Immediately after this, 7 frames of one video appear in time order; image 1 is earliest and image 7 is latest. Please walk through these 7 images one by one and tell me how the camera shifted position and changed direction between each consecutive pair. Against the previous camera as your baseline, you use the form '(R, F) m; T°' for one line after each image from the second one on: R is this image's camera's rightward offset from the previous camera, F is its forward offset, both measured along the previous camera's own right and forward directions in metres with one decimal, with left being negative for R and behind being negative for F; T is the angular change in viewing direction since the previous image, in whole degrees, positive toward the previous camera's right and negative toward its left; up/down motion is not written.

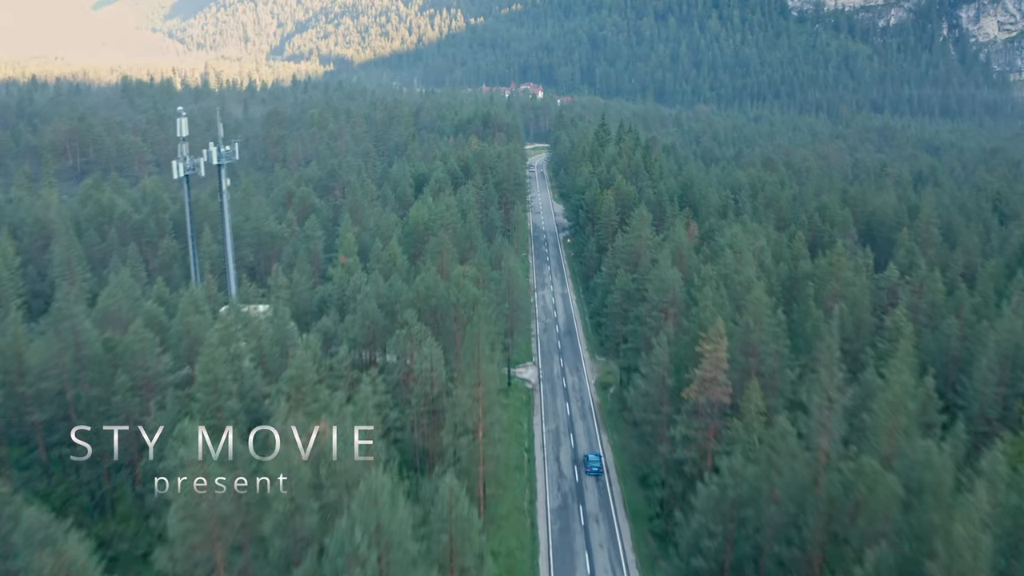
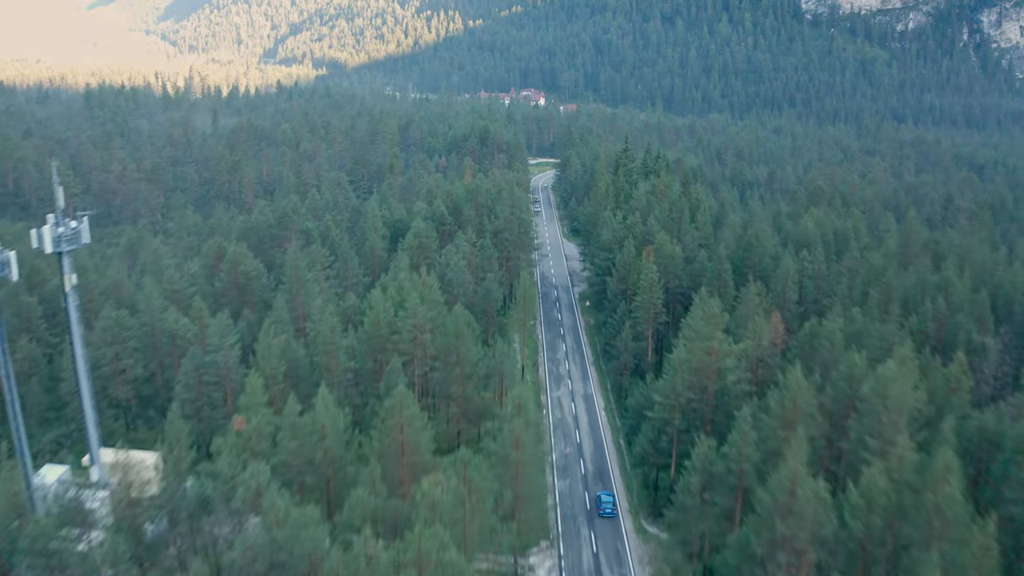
(-0.2, +16.8) m; 0°
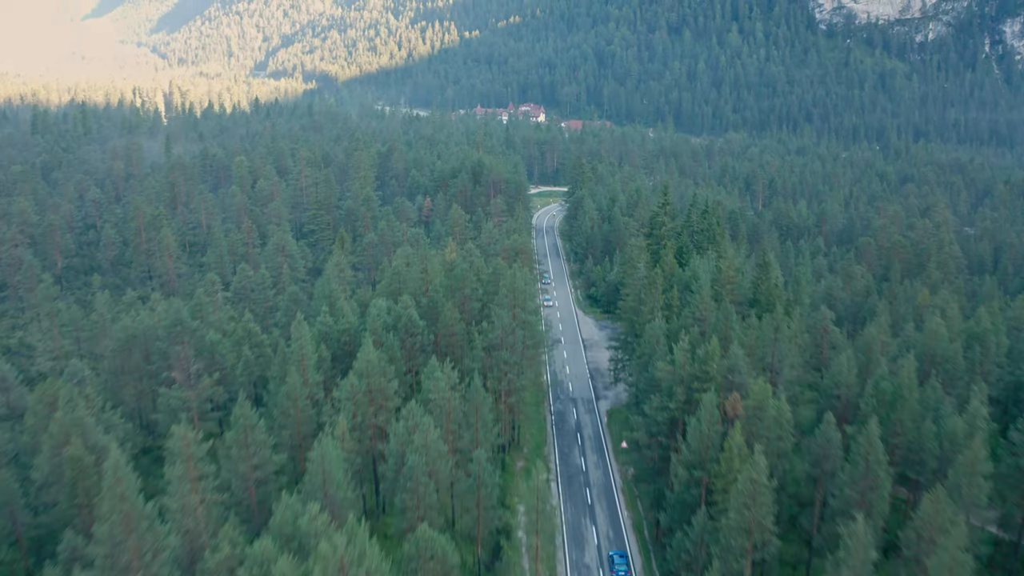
(-0.1, +18.5) m; 0°
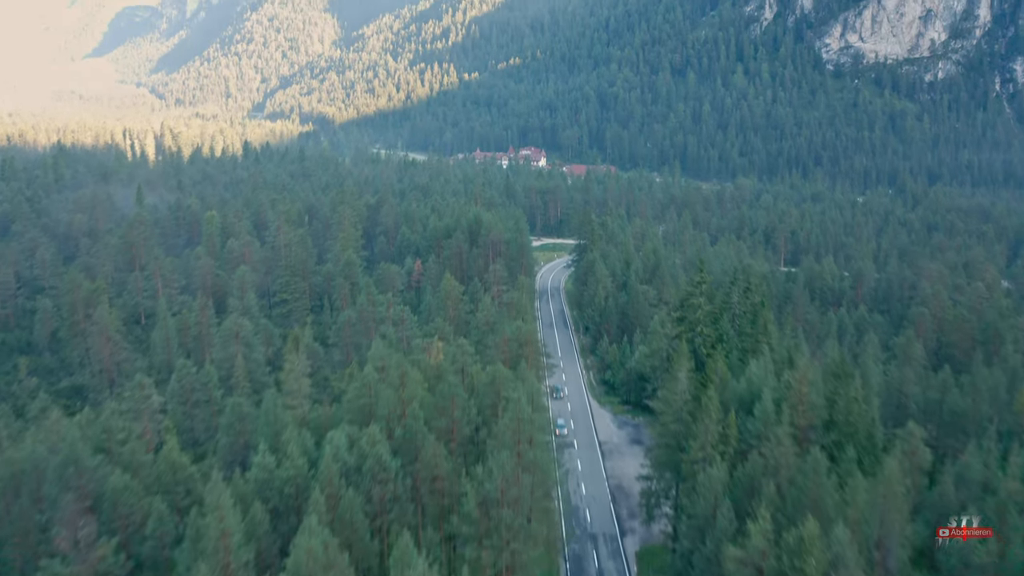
(-0.1, +9.8) m; 0°
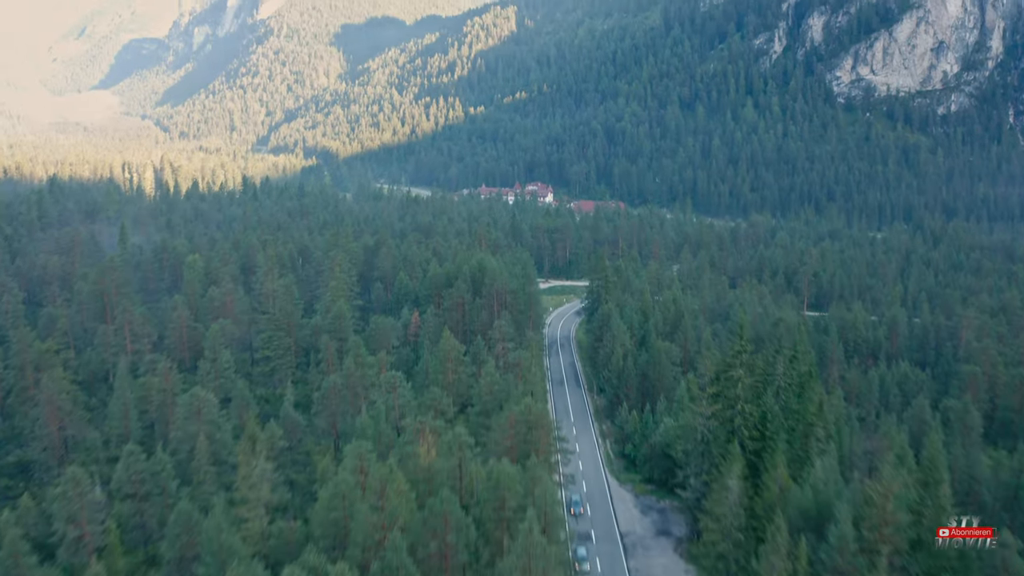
(-0.1, +6.5) m; 0°
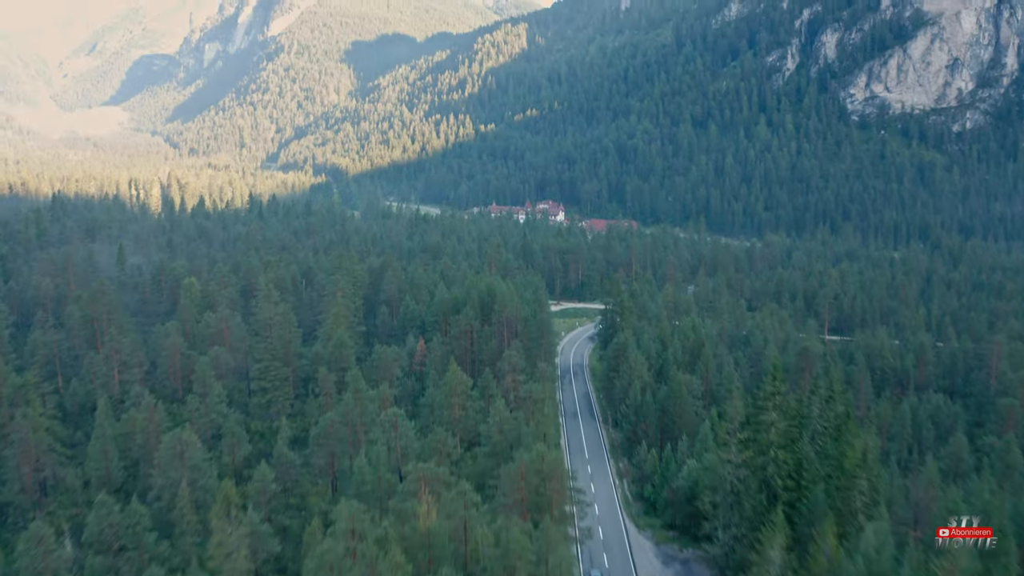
(0.0, +3.4) m; 0°
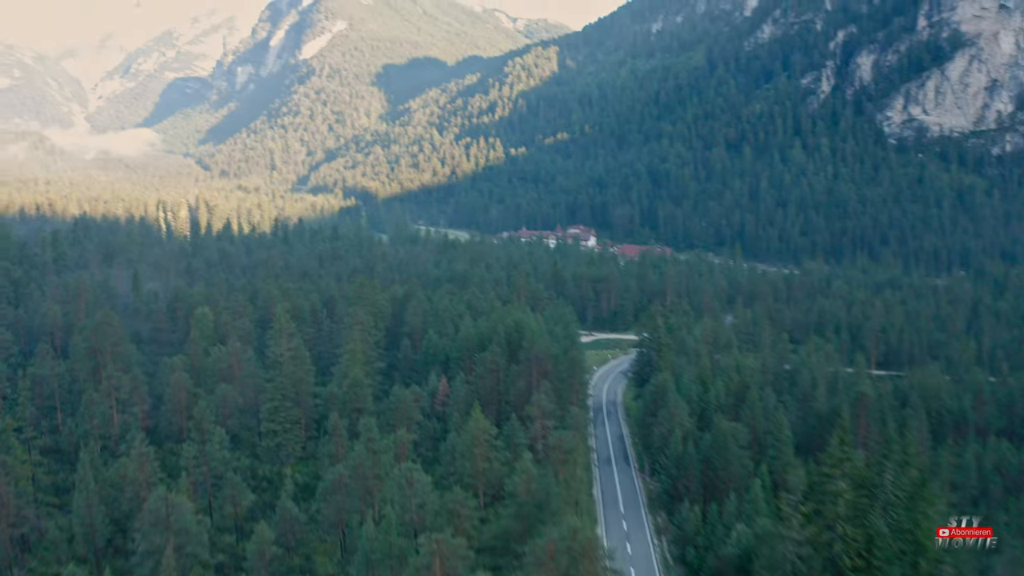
(0.0, +4.4) m; -1°
